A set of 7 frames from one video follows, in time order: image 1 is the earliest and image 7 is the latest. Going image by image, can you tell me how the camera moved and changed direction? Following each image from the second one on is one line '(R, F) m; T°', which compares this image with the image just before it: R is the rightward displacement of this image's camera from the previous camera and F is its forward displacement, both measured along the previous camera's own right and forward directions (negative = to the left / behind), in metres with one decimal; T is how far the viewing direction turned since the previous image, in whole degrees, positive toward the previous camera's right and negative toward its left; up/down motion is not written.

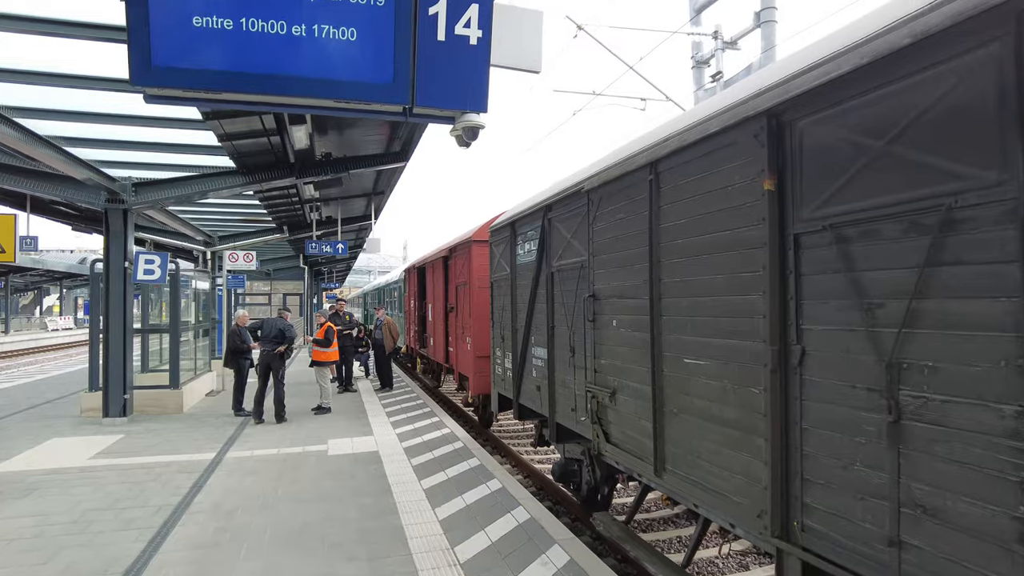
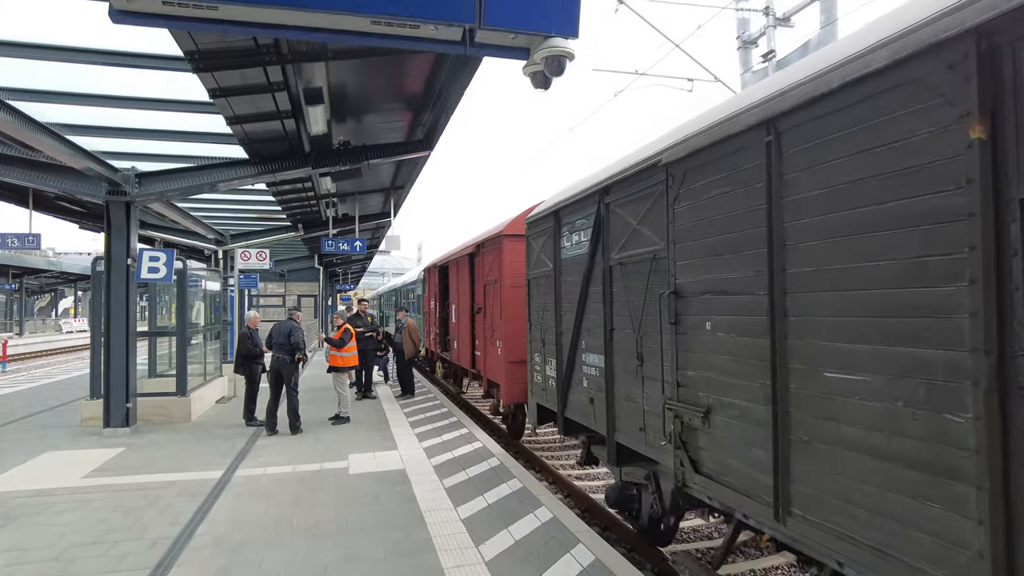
(-0.3, +0.8) m; -1°
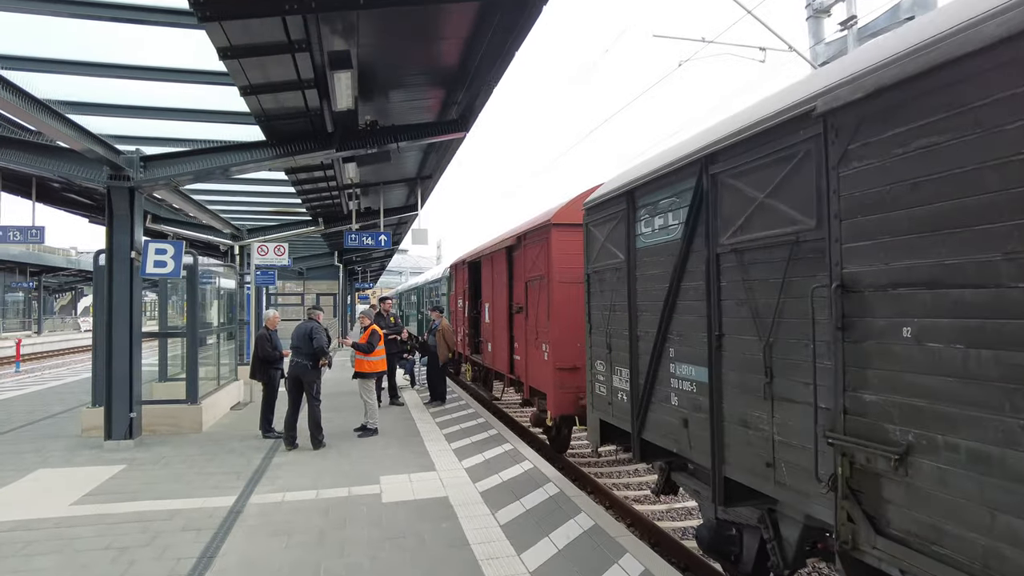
(-0.4, +0.9) m; -1°
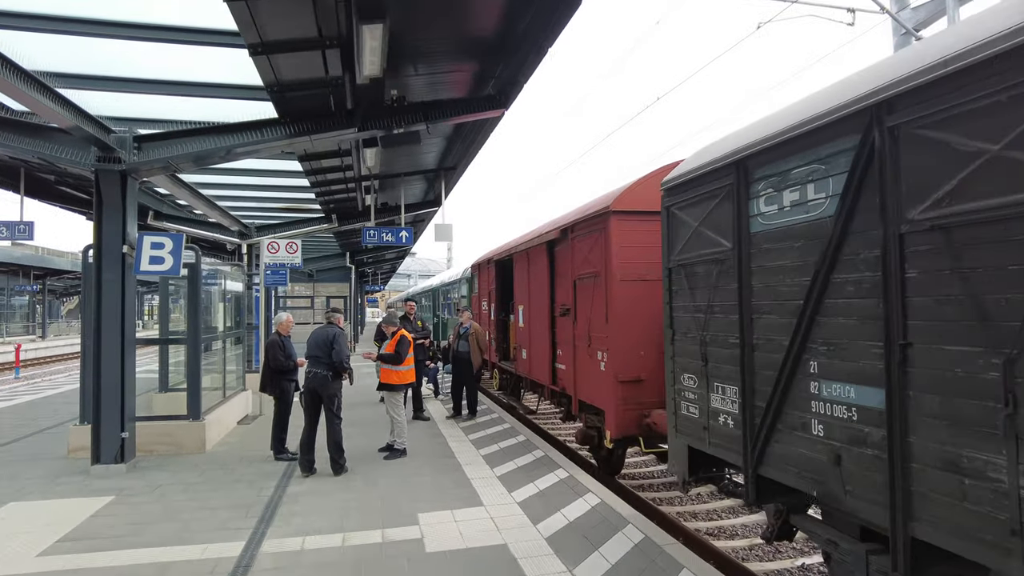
(-0.5, +1.0) m; -1°
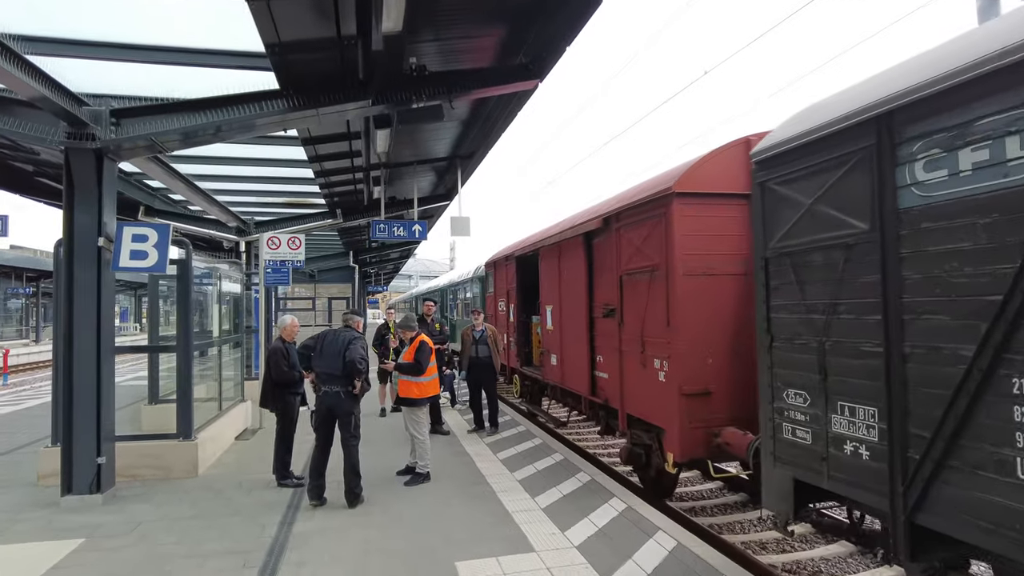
(-0.4, +0.9) m; 0°
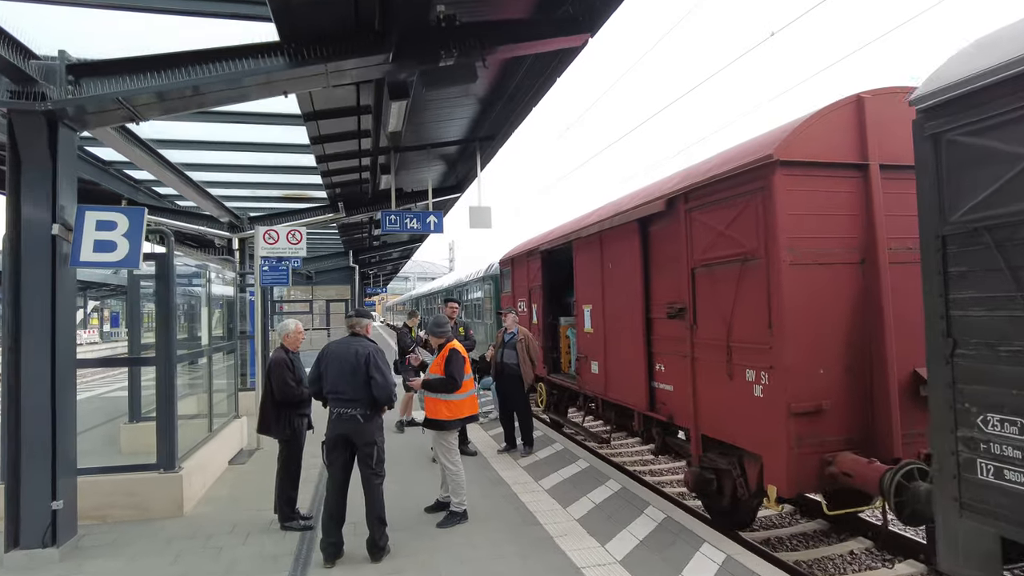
(-0.4, +1.0) m; 0°
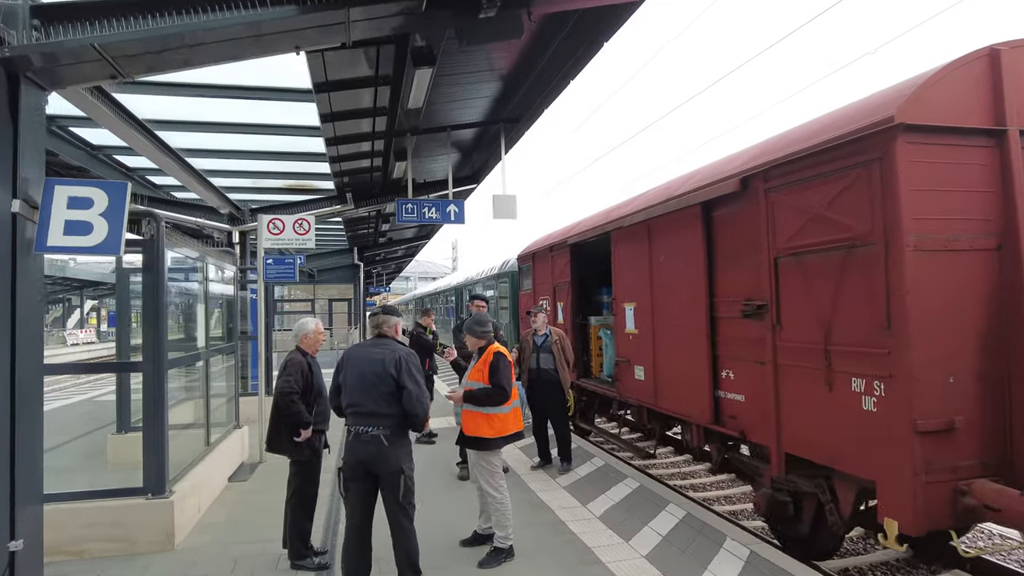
(-0.3, +0.8) m; 0°
